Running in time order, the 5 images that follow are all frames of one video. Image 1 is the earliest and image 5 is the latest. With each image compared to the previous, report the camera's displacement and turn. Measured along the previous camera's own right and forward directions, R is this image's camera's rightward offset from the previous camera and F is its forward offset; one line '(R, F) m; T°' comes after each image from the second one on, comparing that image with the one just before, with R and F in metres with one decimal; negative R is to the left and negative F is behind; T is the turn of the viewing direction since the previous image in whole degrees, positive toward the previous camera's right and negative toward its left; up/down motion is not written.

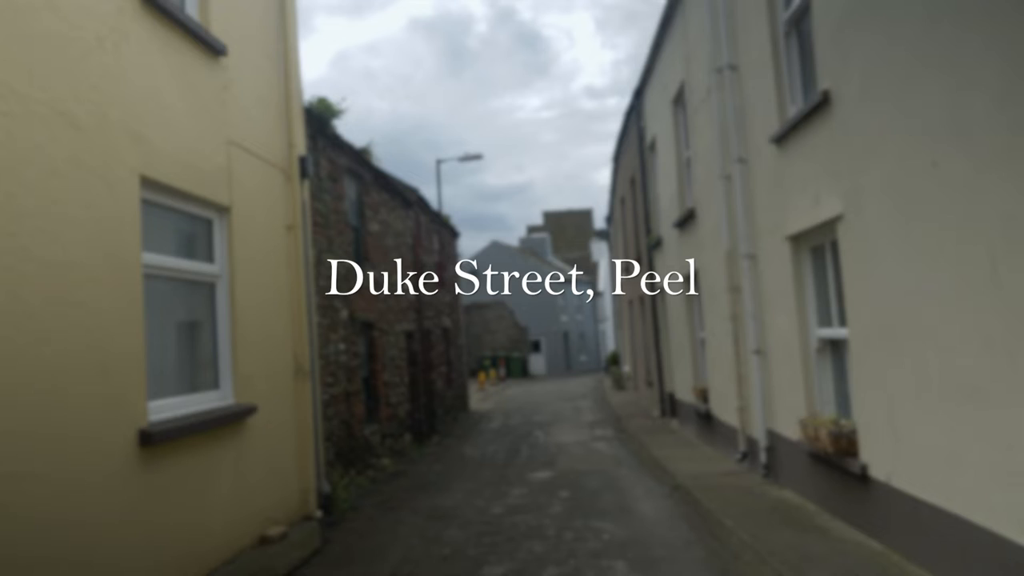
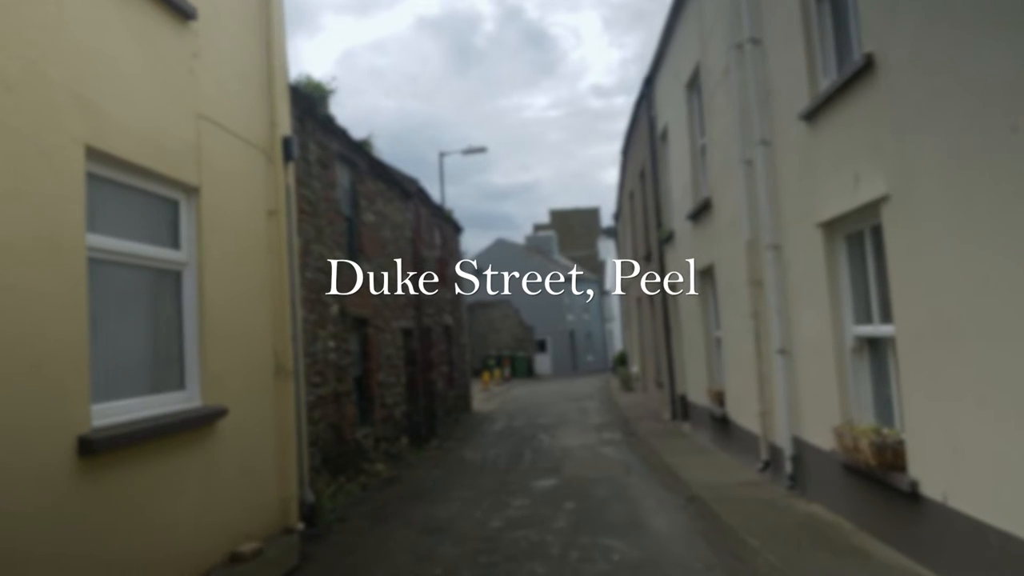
(0.0, +0.7) m; 0°
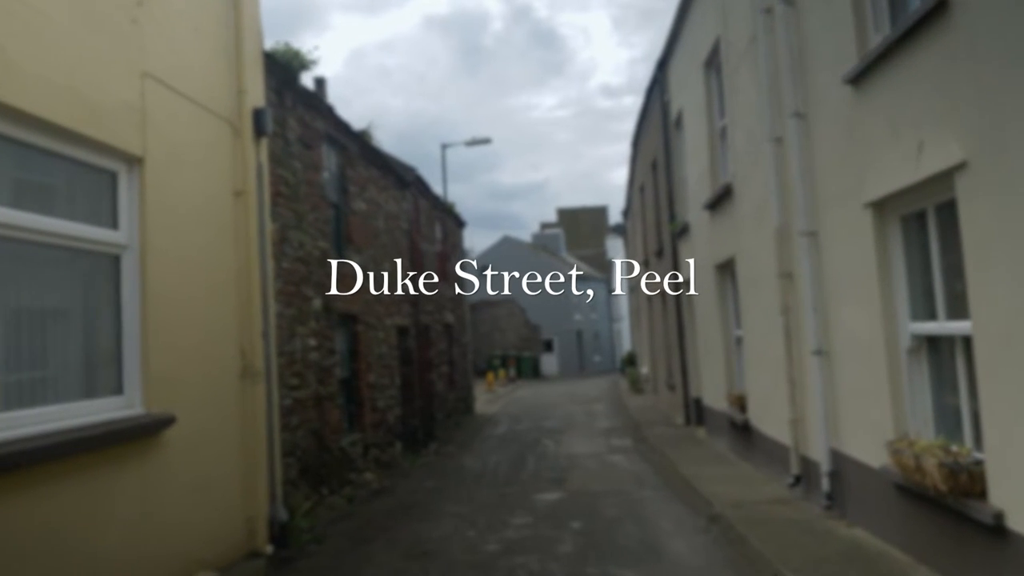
(+0.1, +1.0) m; 0°
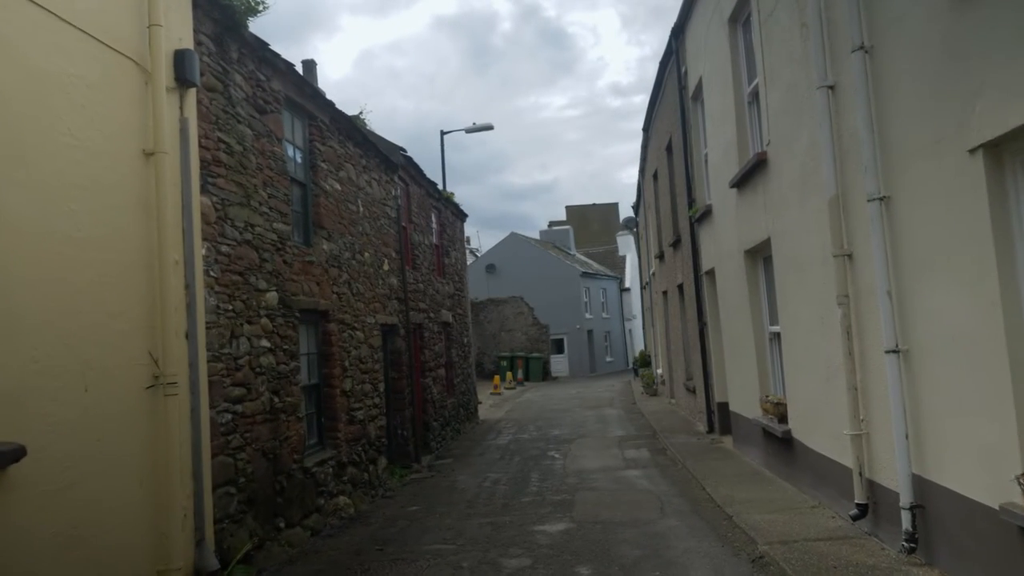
(+0.2, +1.6) m; -1°
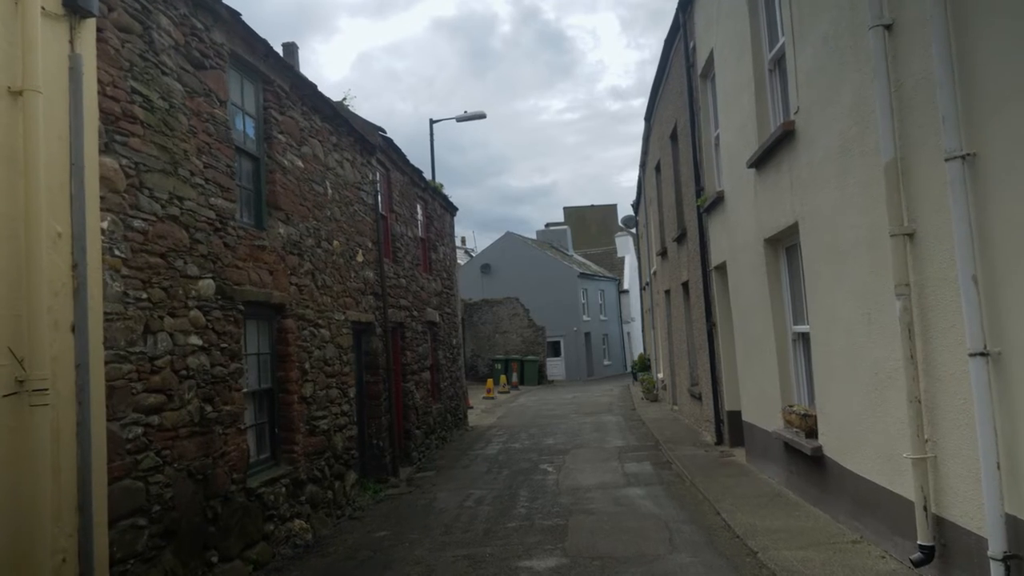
(+0.1, +1.3) m; 0°
